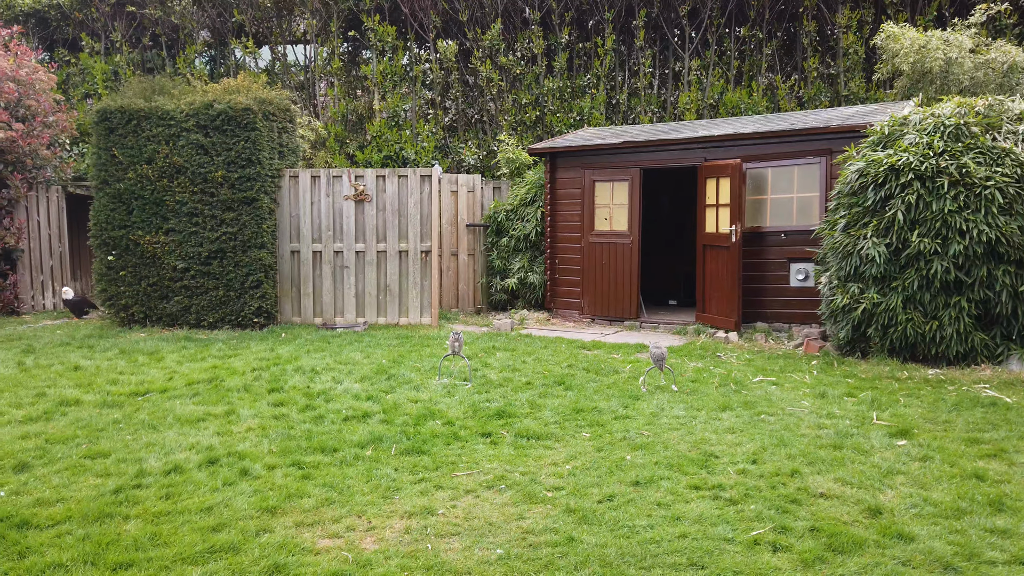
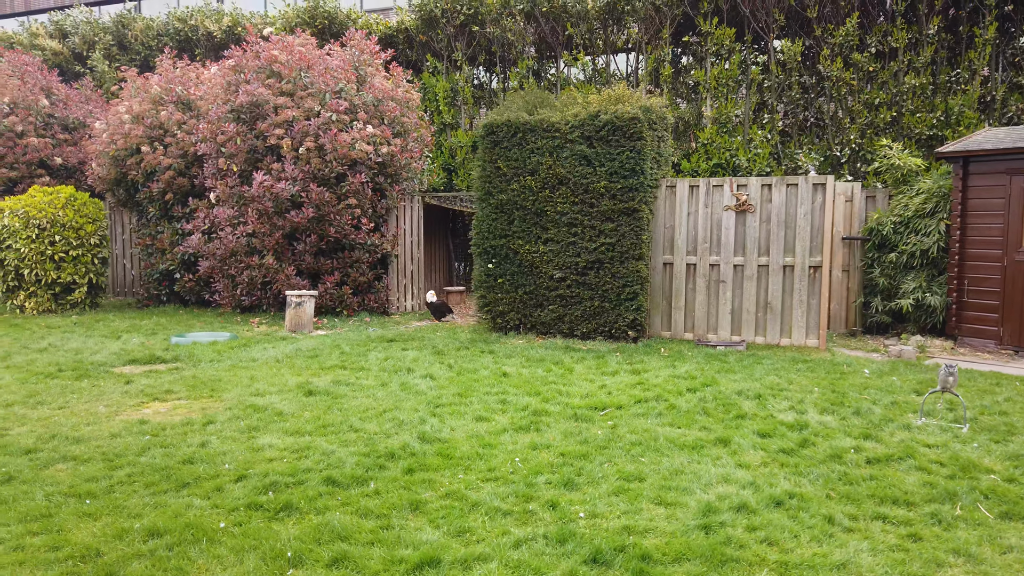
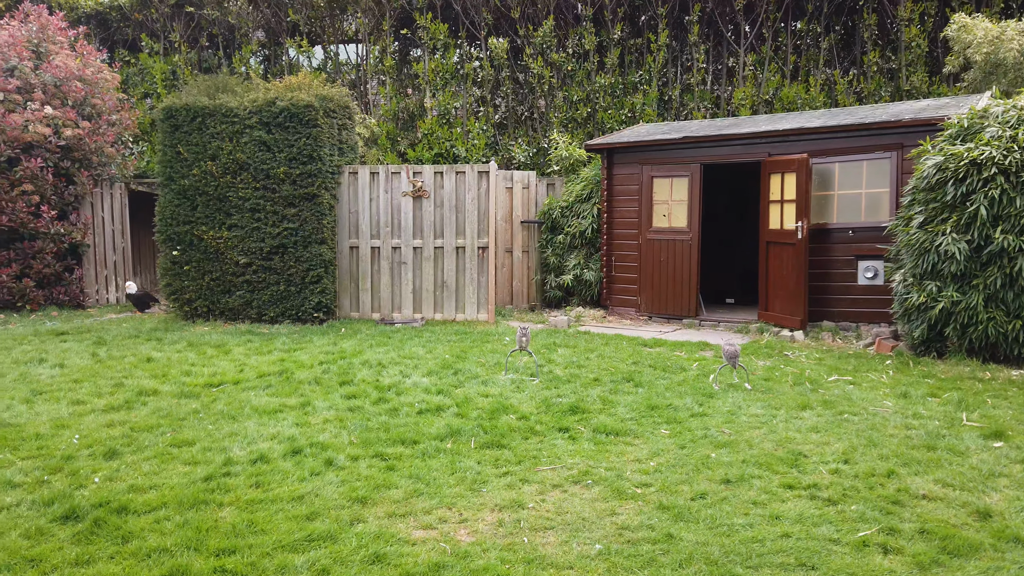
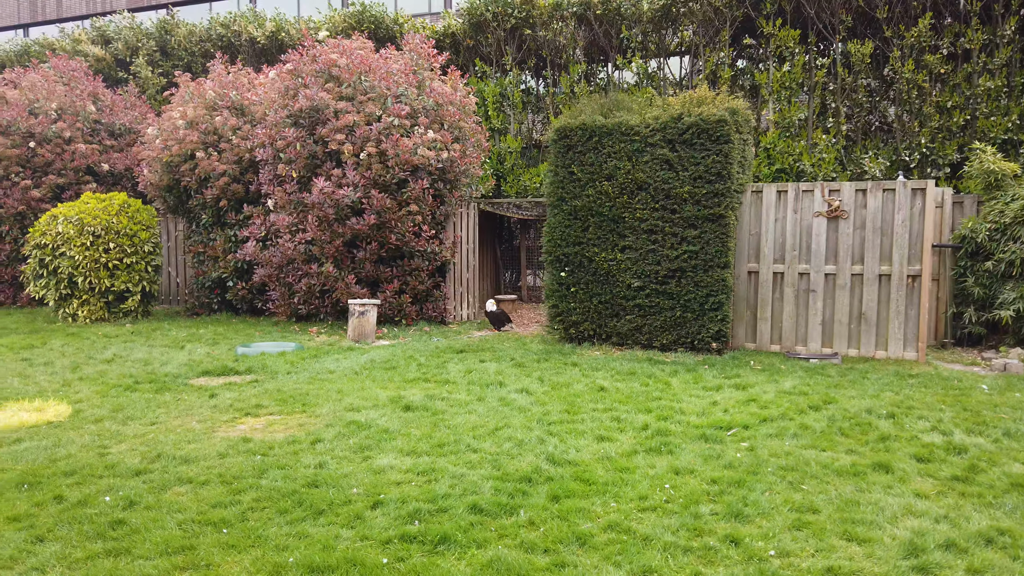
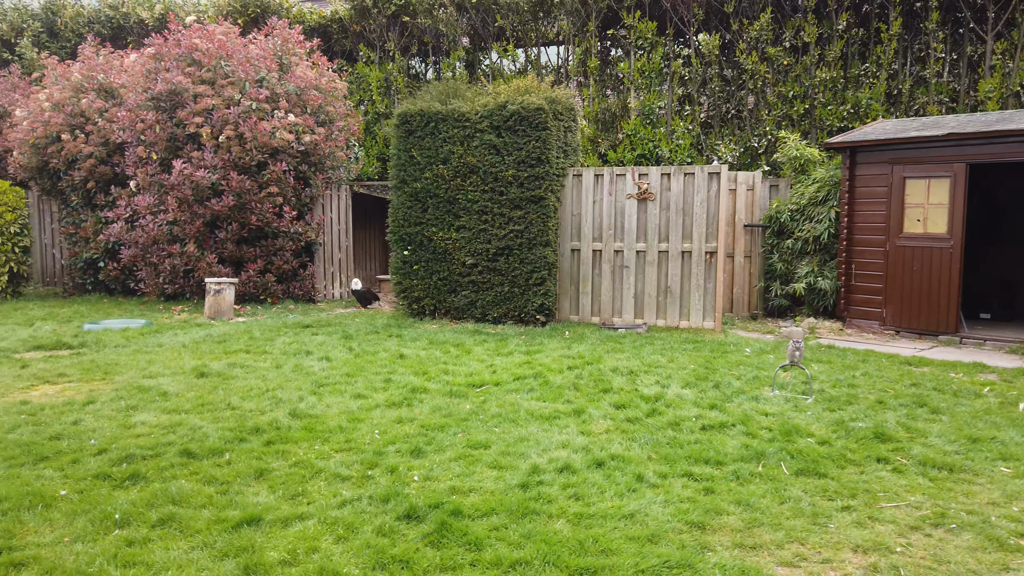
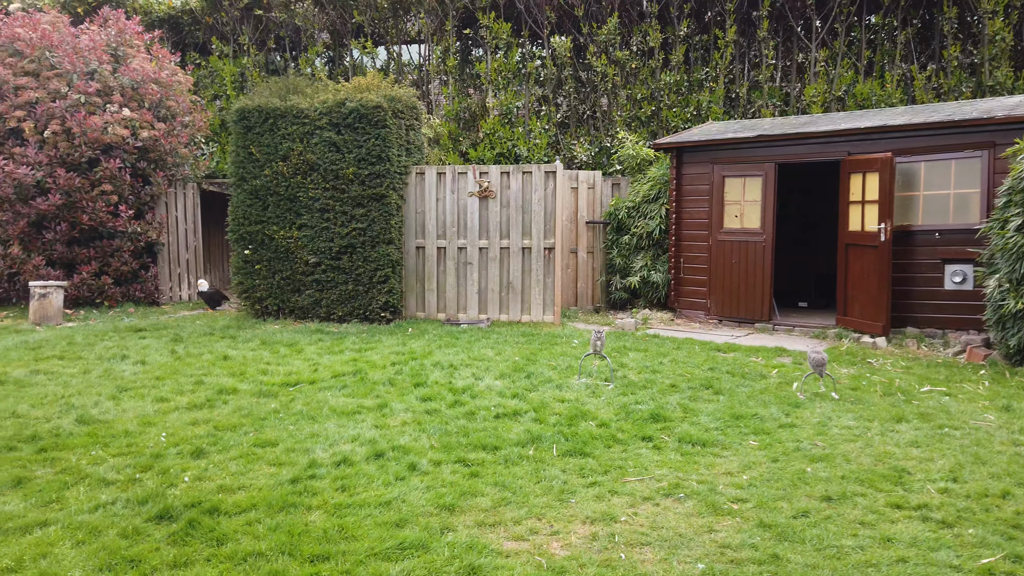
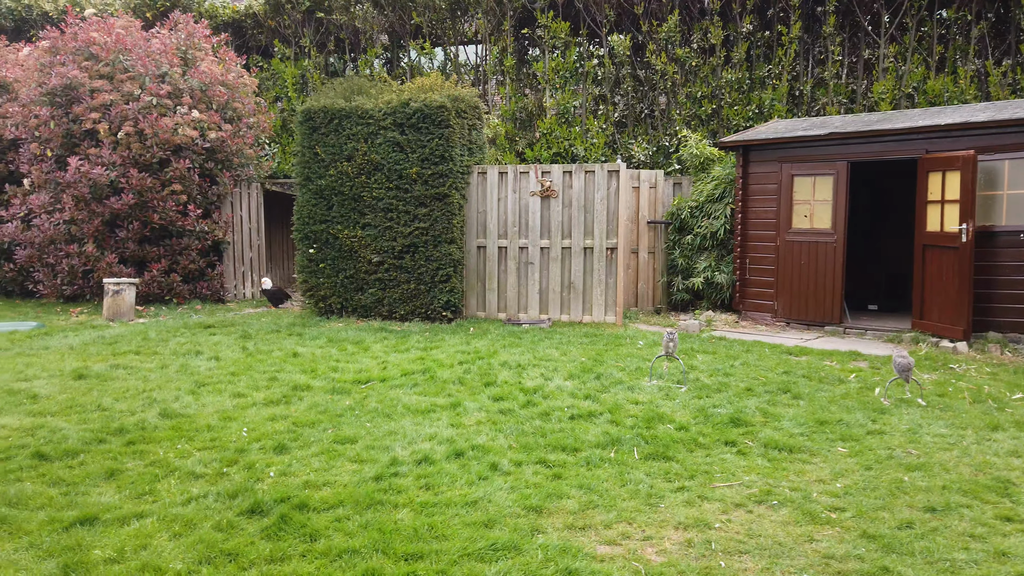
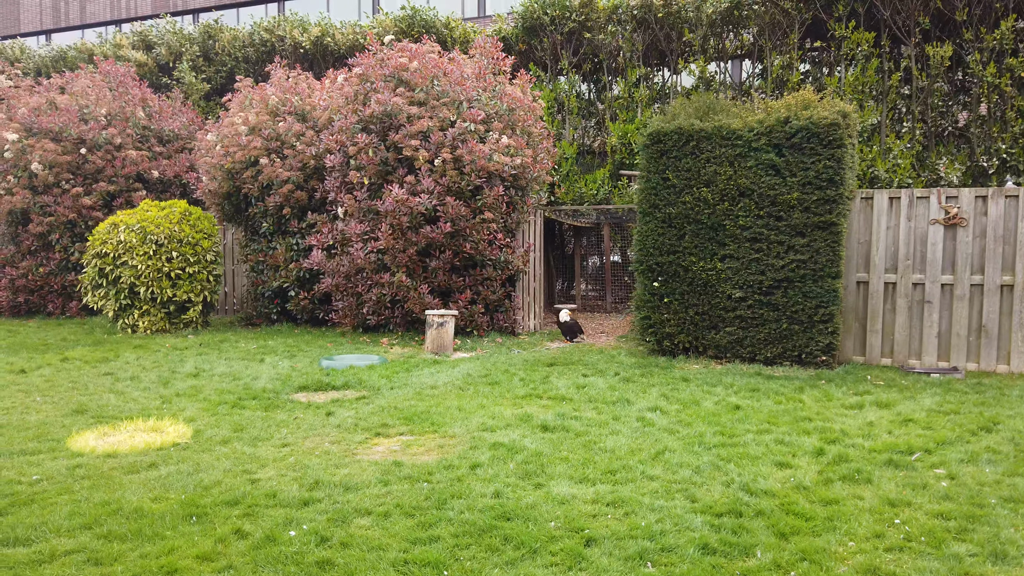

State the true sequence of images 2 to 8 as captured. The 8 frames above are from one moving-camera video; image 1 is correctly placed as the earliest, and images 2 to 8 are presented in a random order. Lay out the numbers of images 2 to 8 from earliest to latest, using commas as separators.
3, 6, 7, 5, 2, 4, 8
